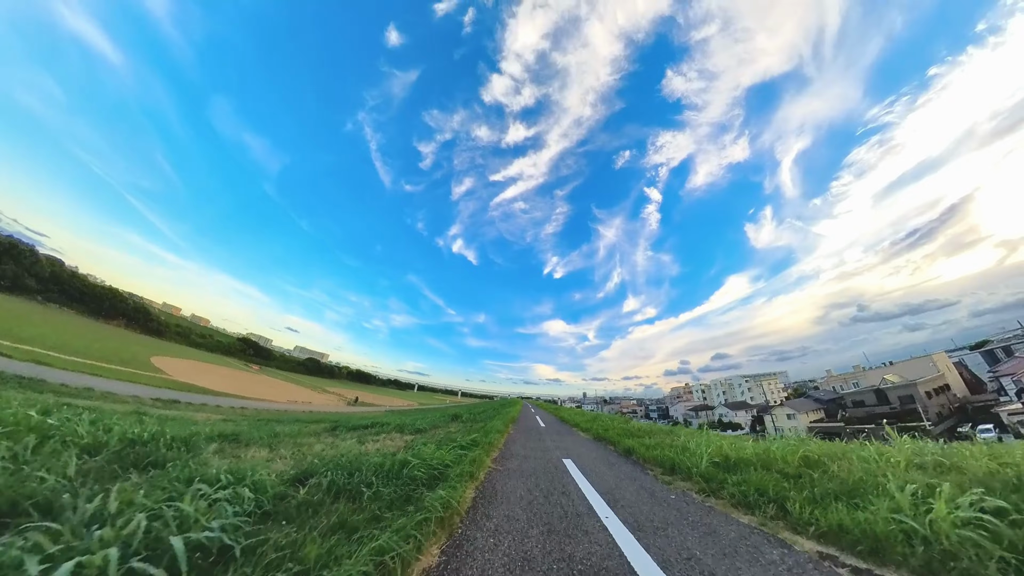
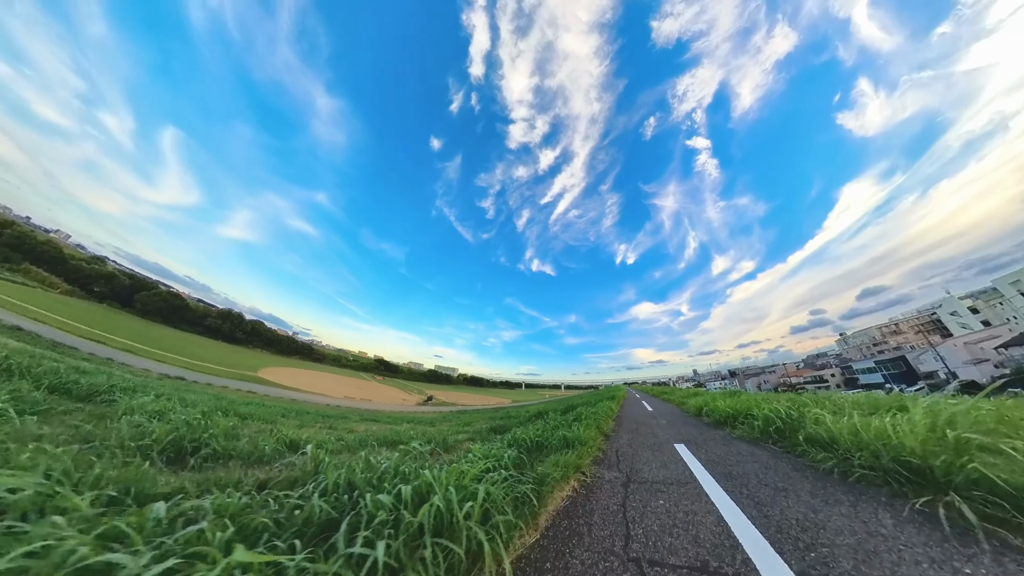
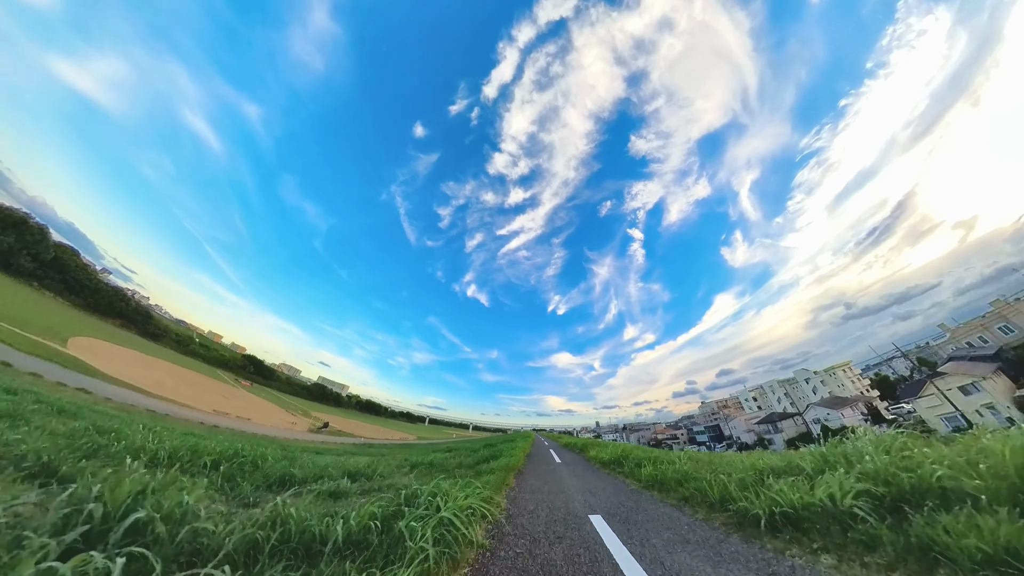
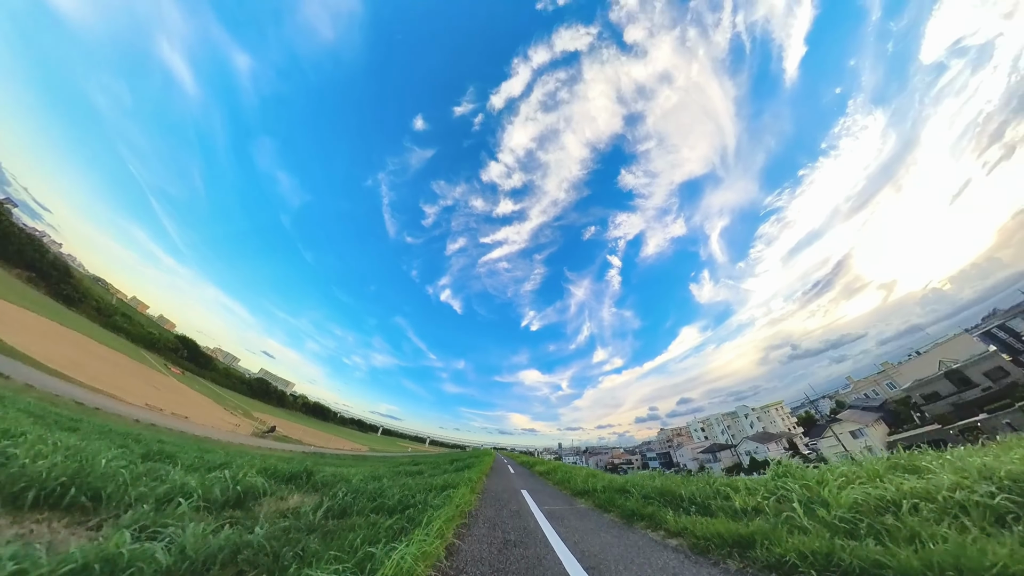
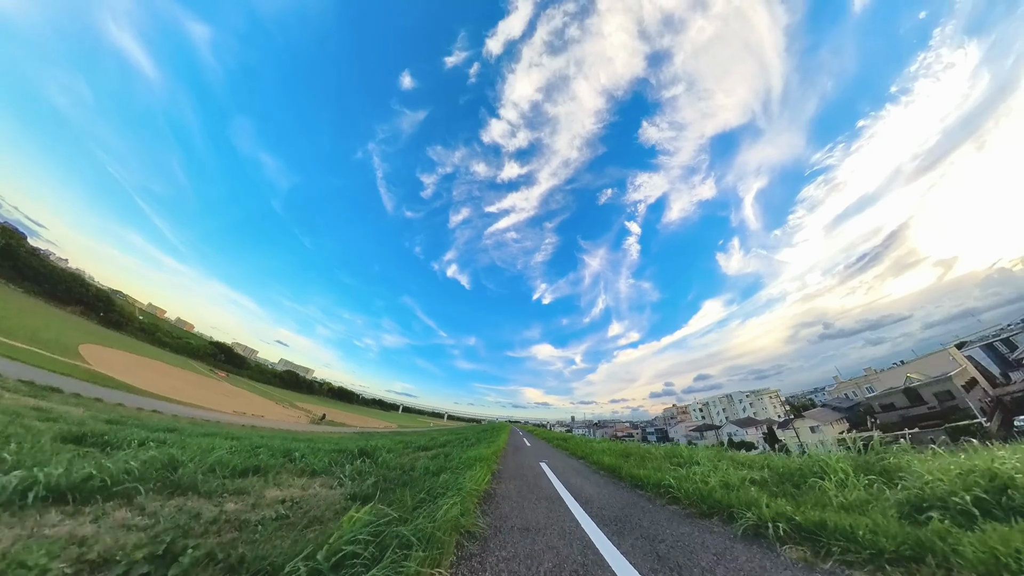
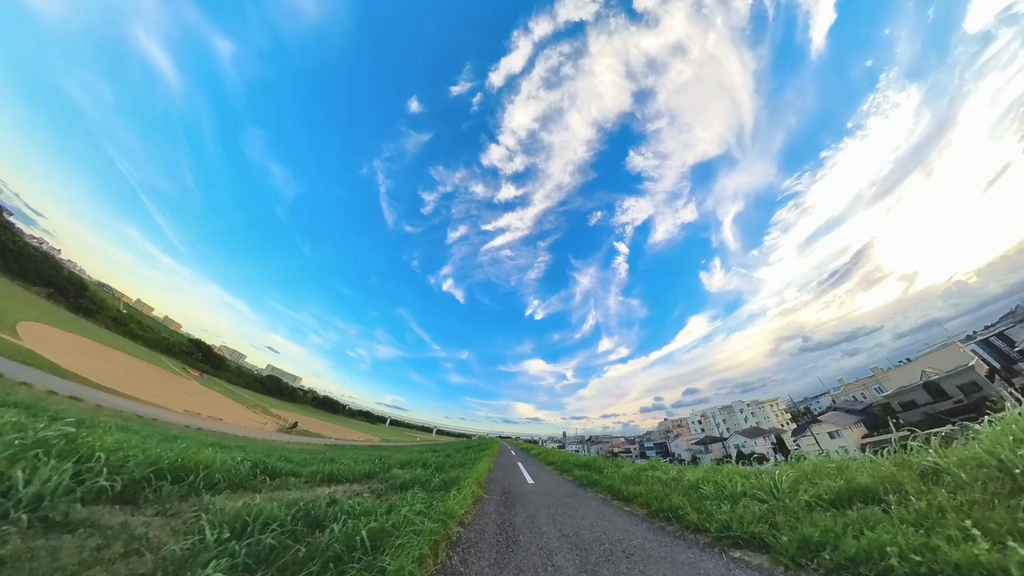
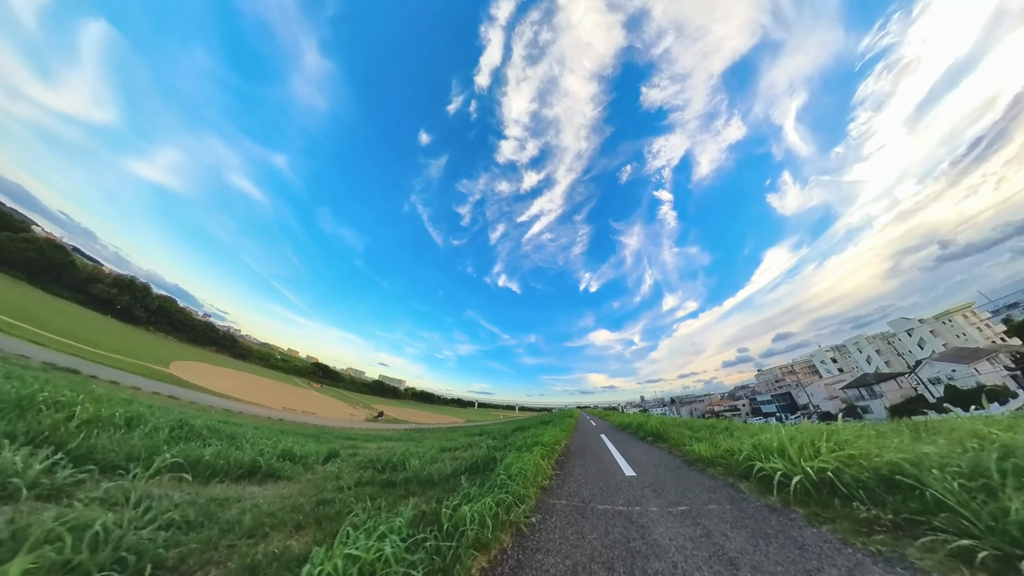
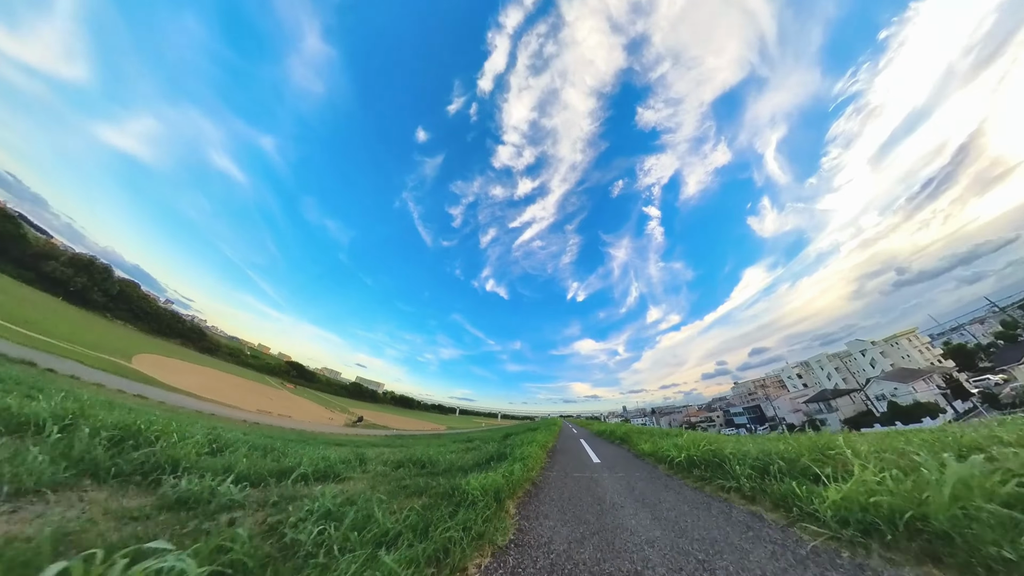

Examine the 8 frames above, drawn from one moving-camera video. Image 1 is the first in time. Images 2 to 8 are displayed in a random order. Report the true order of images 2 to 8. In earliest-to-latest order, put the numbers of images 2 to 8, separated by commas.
5, 6, 4, 3, 8, 7, 2
